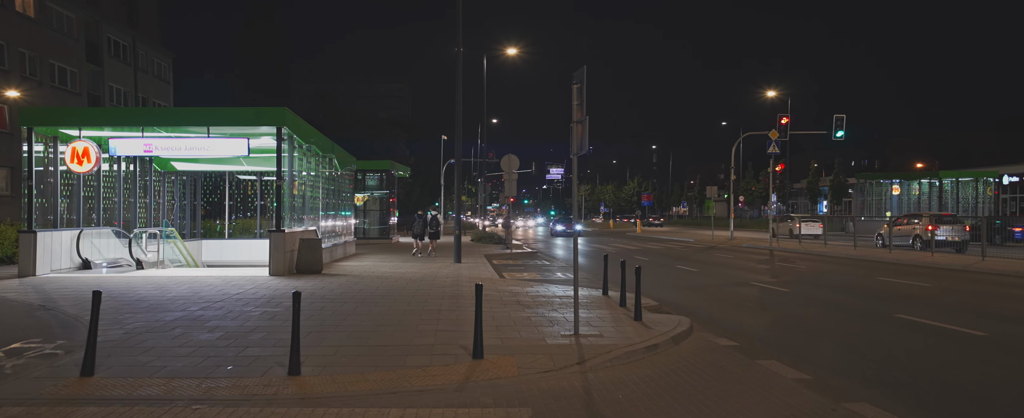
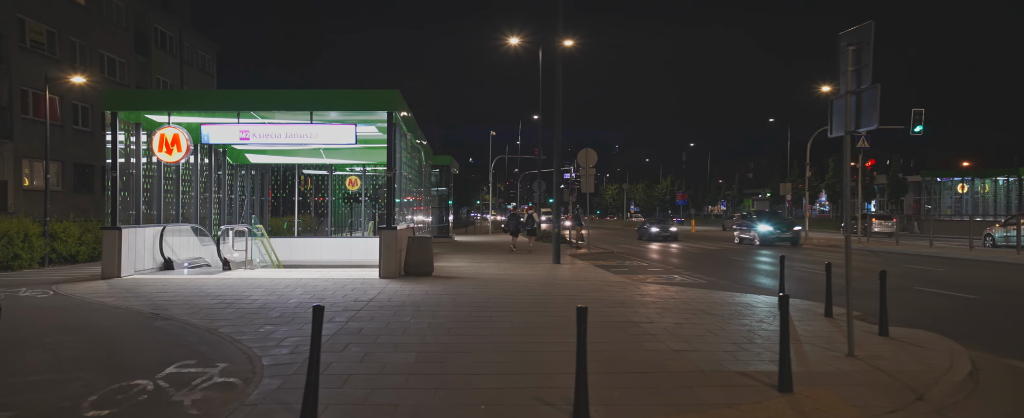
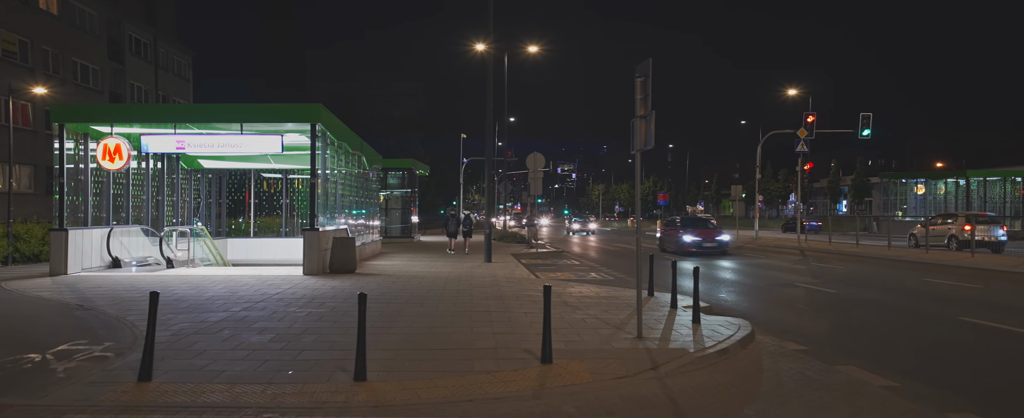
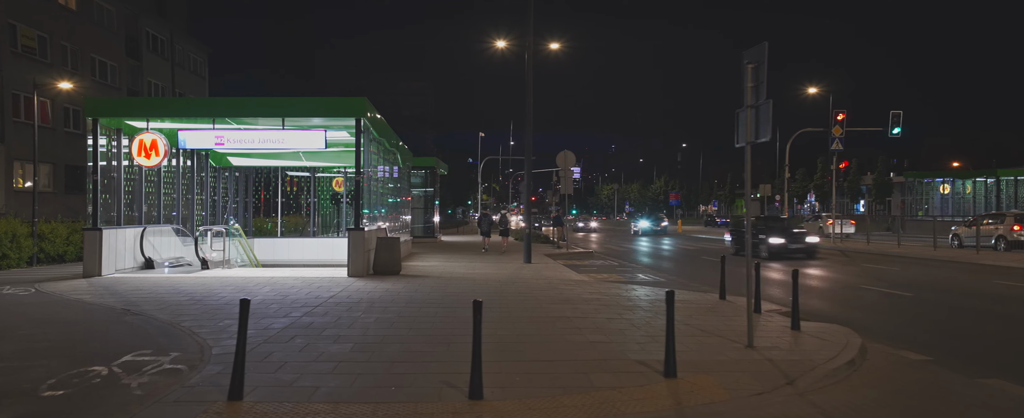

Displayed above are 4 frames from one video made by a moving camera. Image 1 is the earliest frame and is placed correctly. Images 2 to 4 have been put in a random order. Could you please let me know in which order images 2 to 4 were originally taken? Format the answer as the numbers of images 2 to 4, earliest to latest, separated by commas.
3, 4, 2
